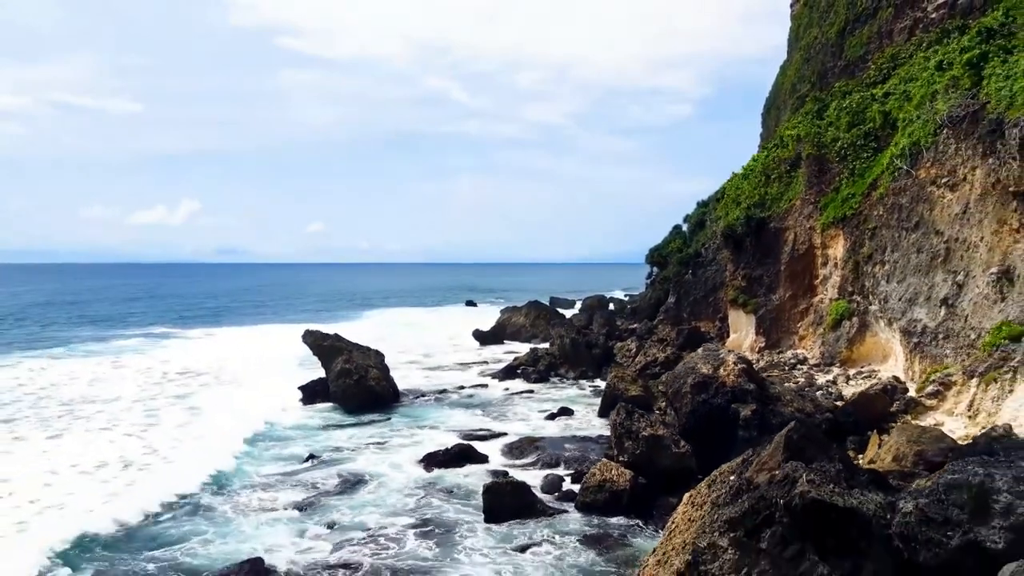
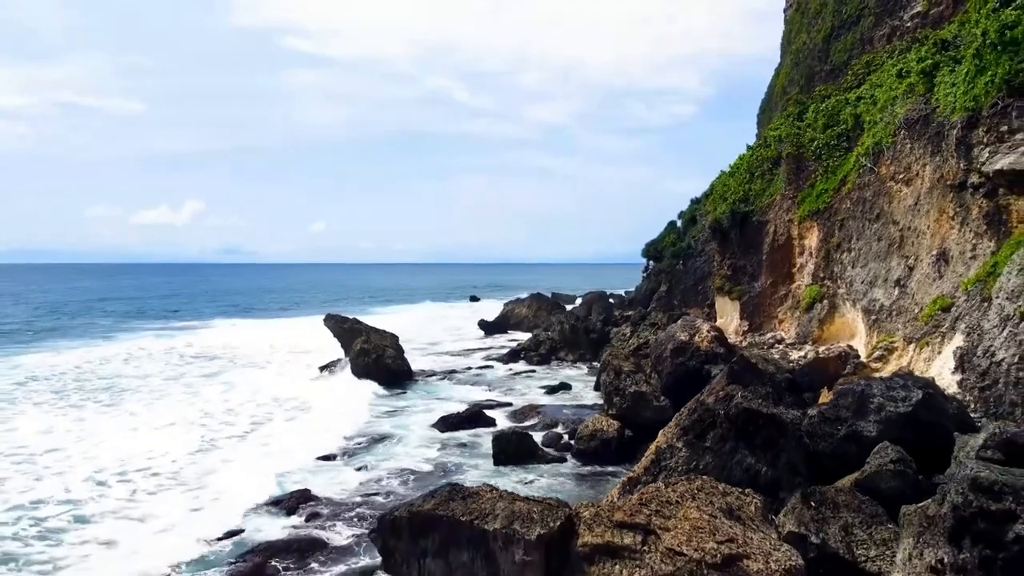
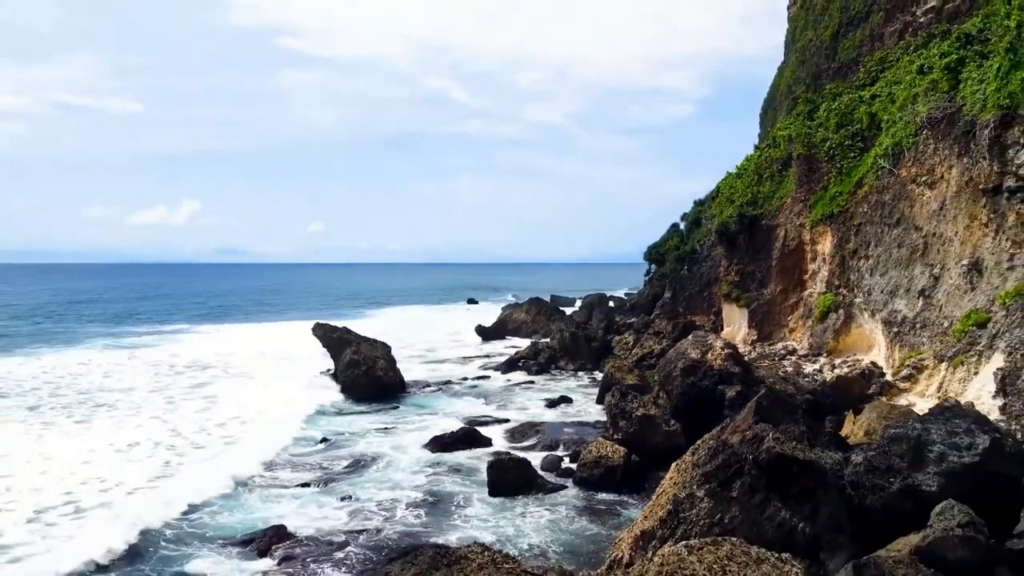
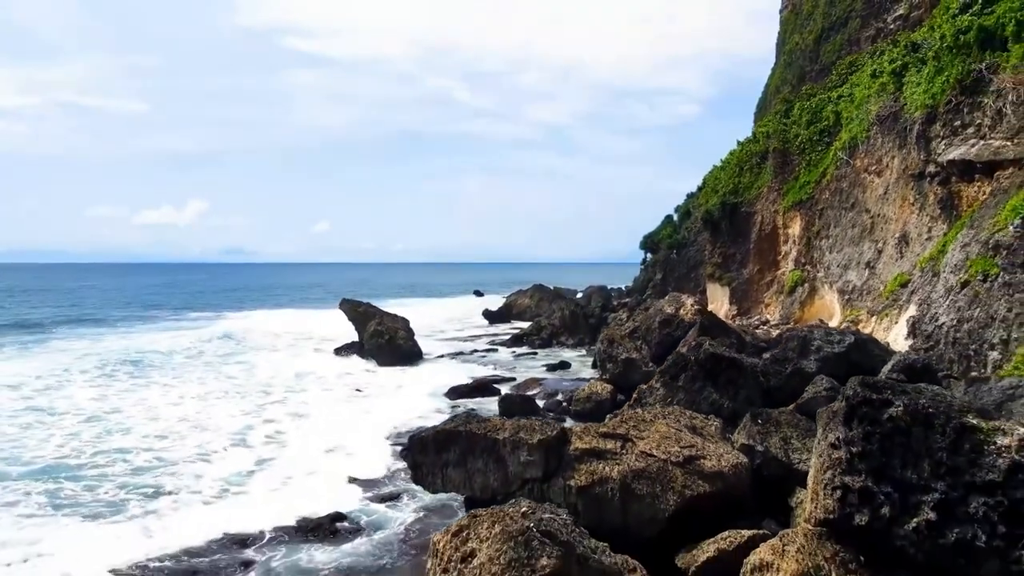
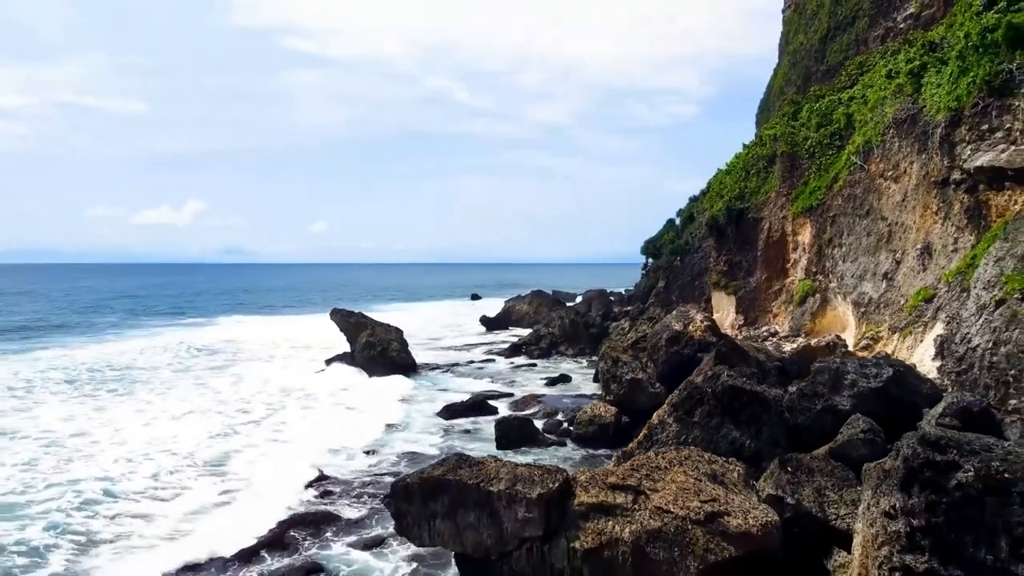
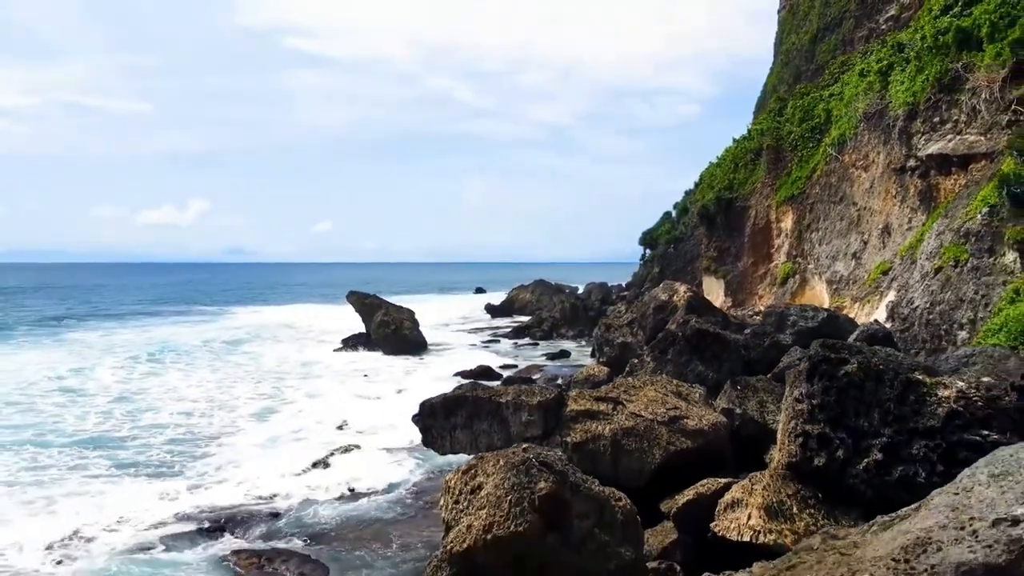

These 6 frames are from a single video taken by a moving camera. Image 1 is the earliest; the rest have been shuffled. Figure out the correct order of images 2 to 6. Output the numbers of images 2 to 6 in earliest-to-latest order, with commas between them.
3, 2, 5, 4, 6
